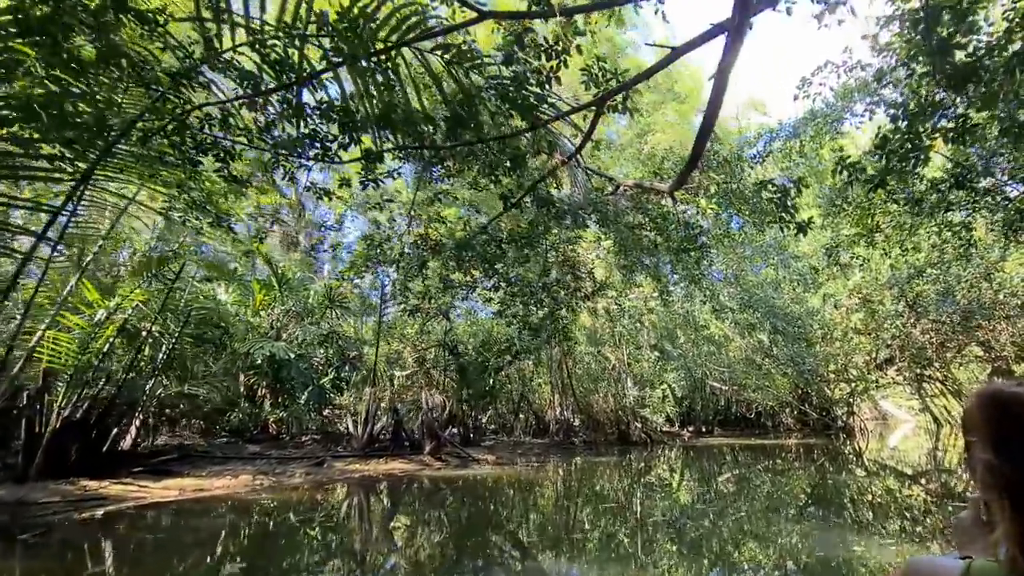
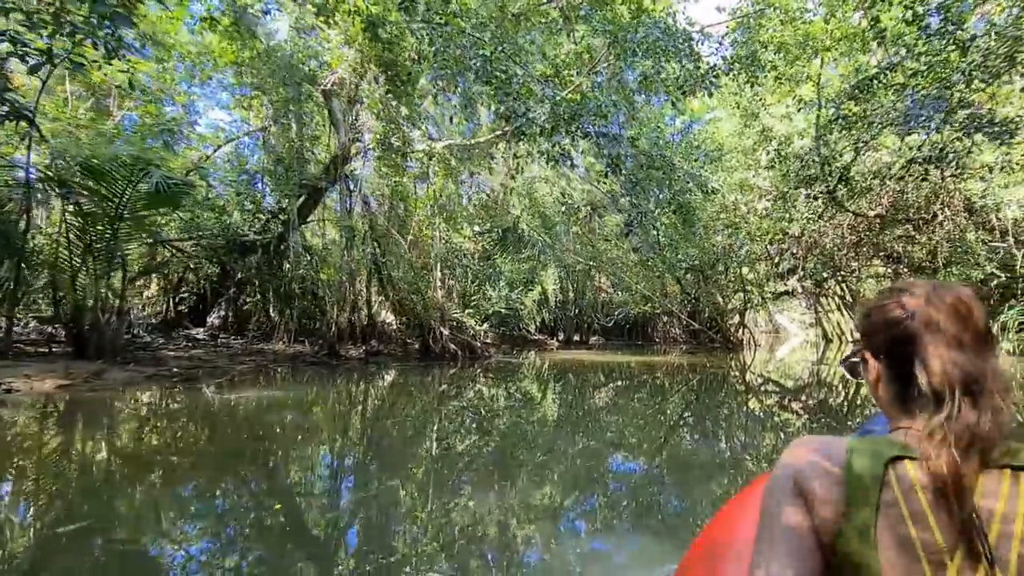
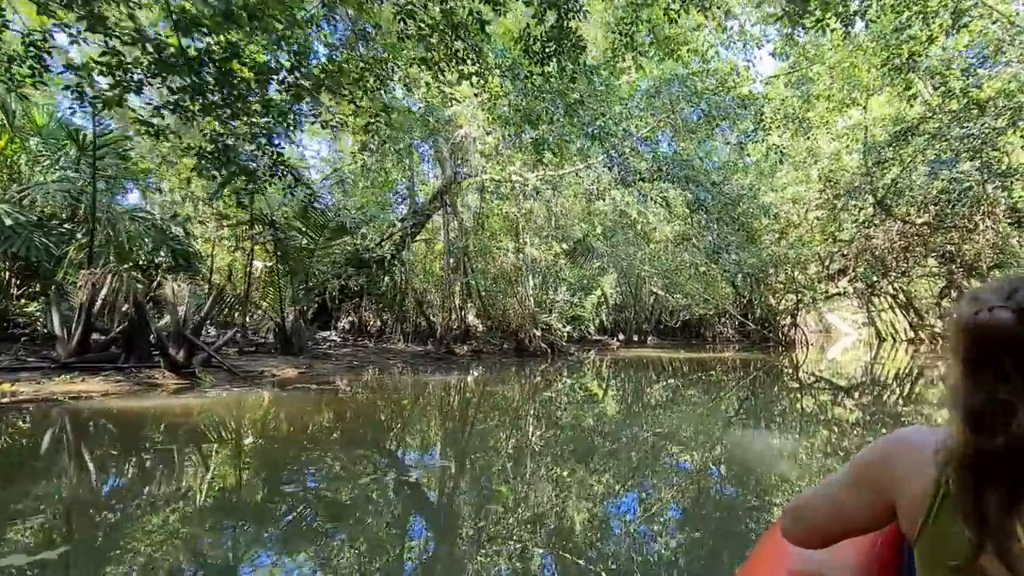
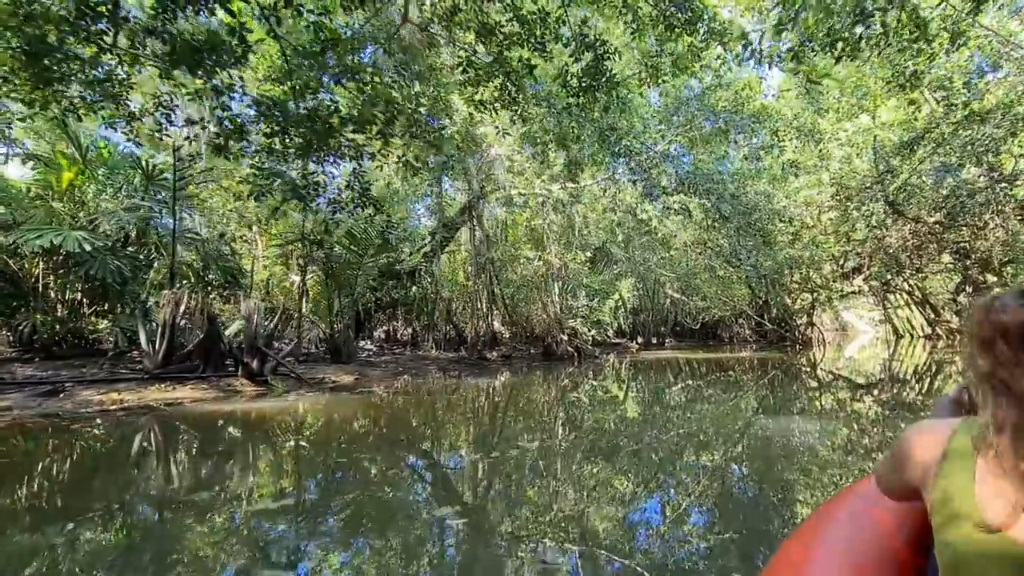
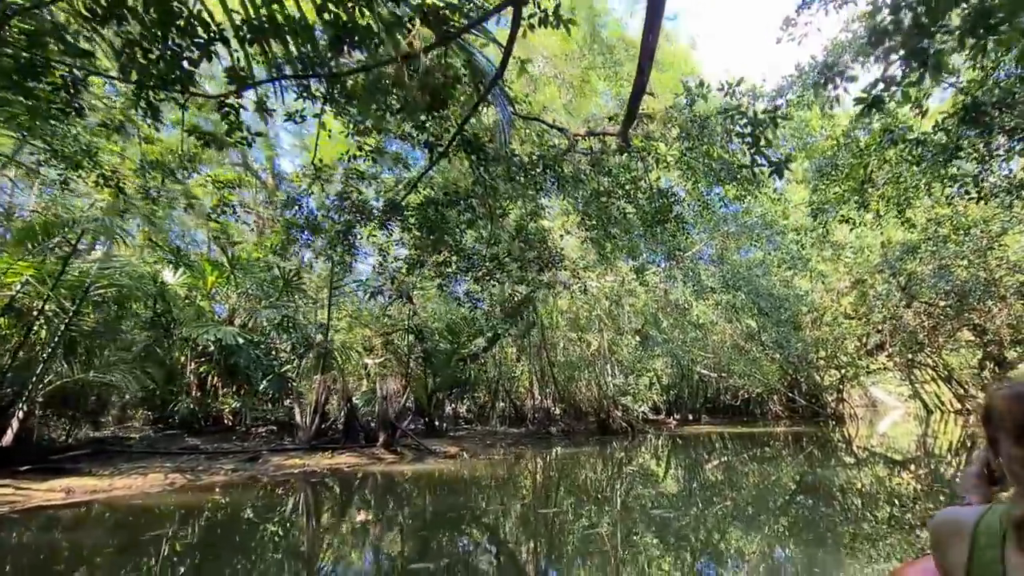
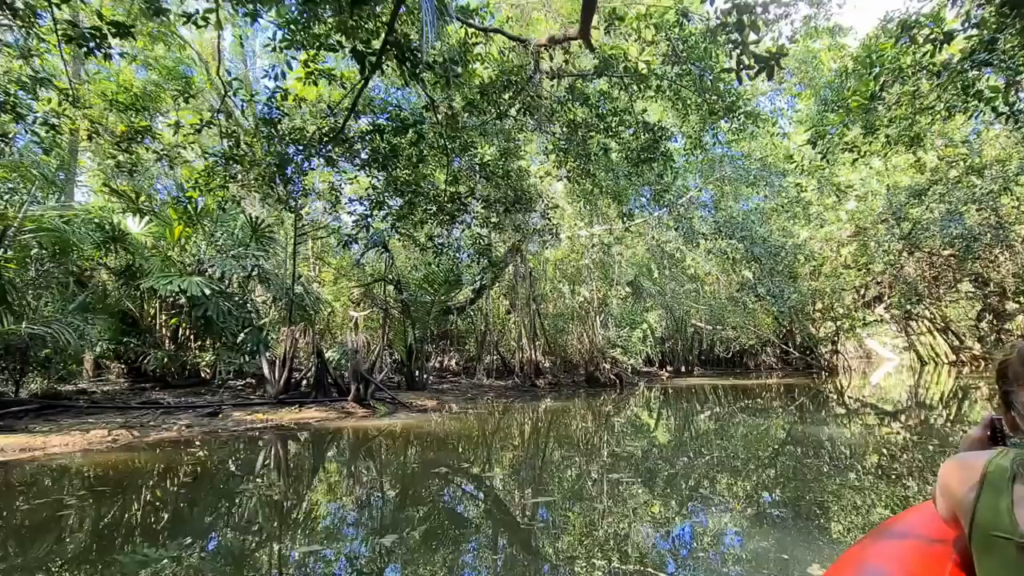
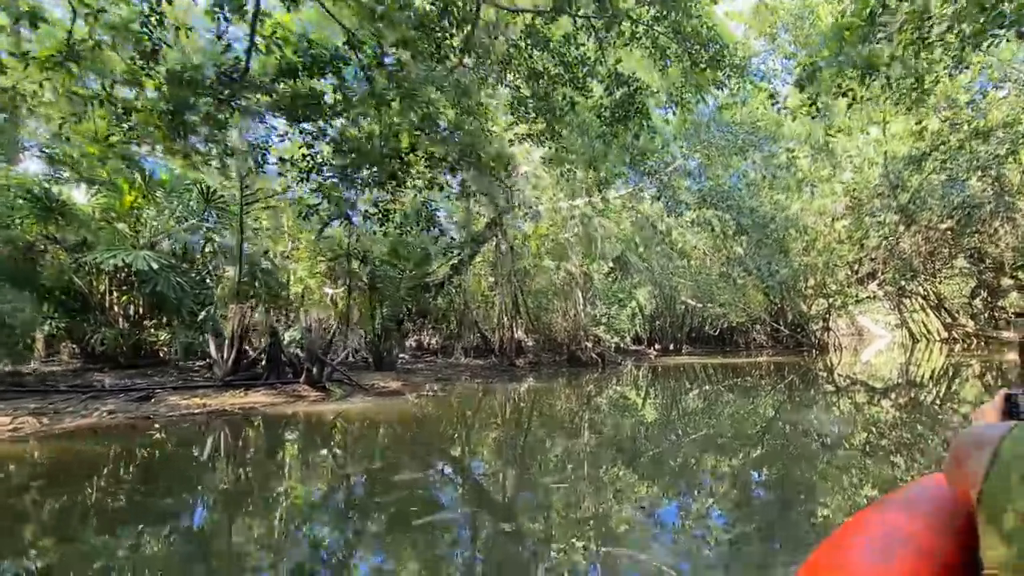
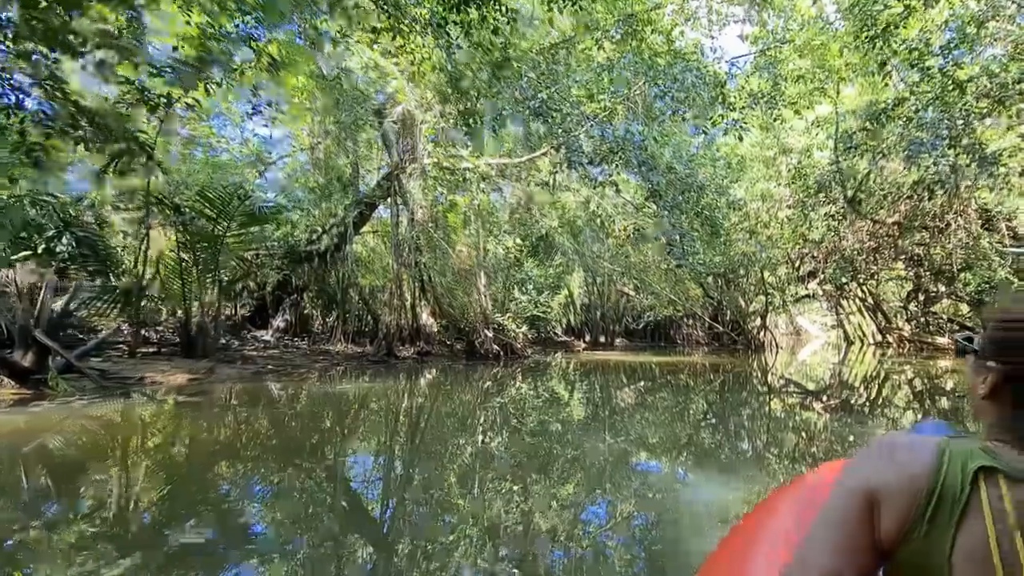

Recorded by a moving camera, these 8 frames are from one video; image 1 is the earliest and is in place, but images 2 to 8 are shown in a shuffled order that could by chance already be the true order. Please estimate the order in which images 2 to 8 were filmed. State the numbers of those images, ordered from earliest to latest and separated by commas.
5, 6, 7, 4, 3, 8, 2
